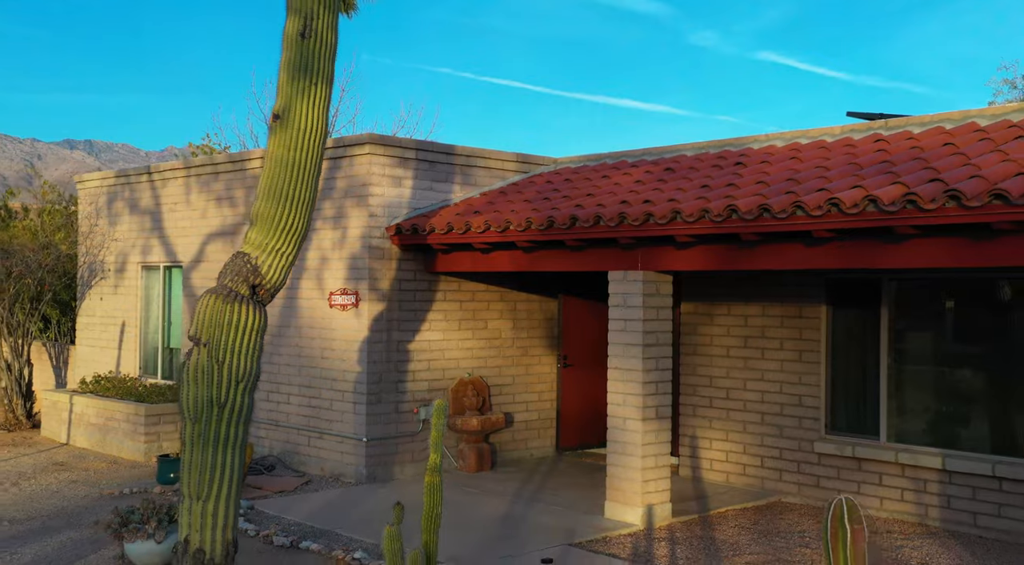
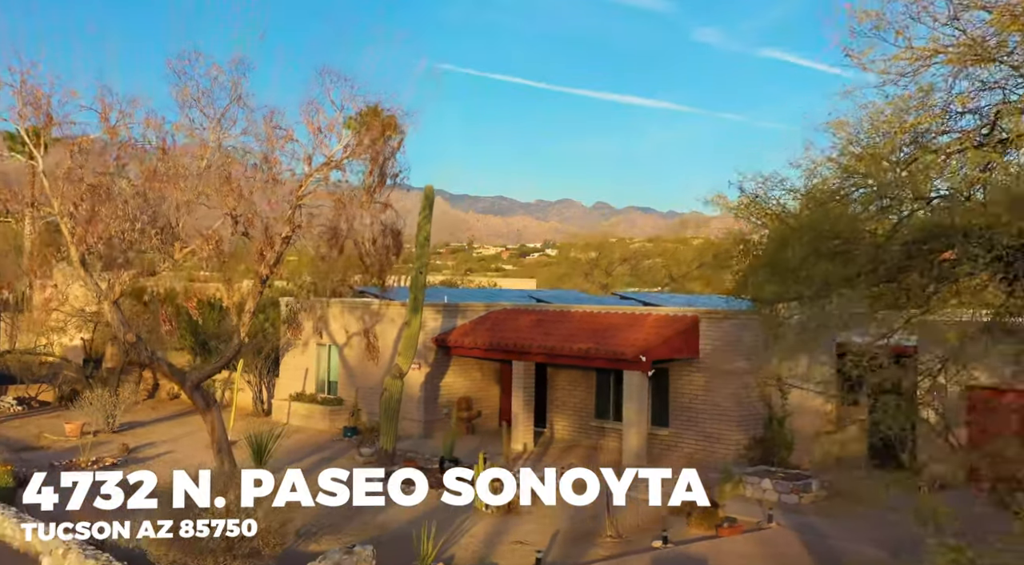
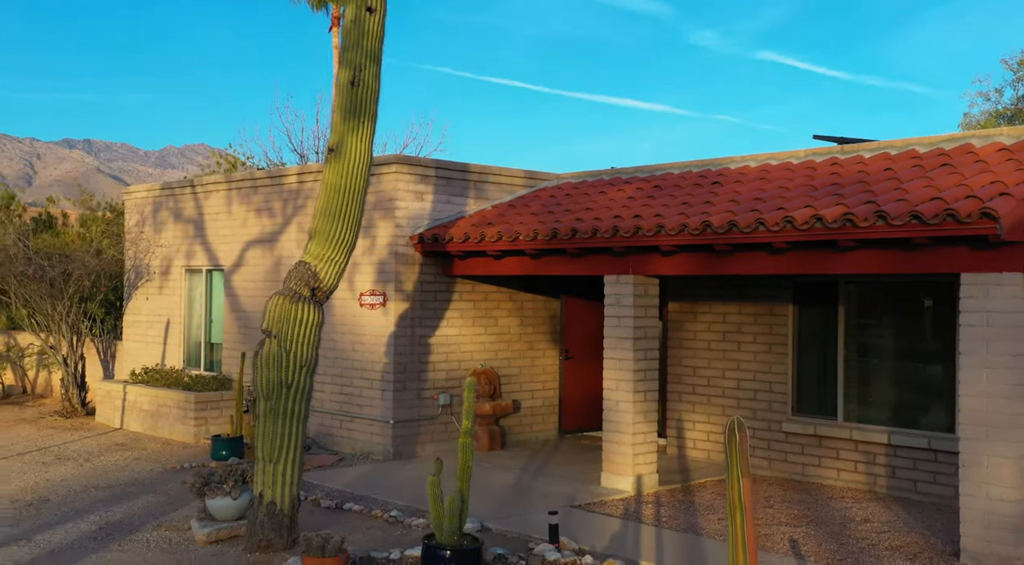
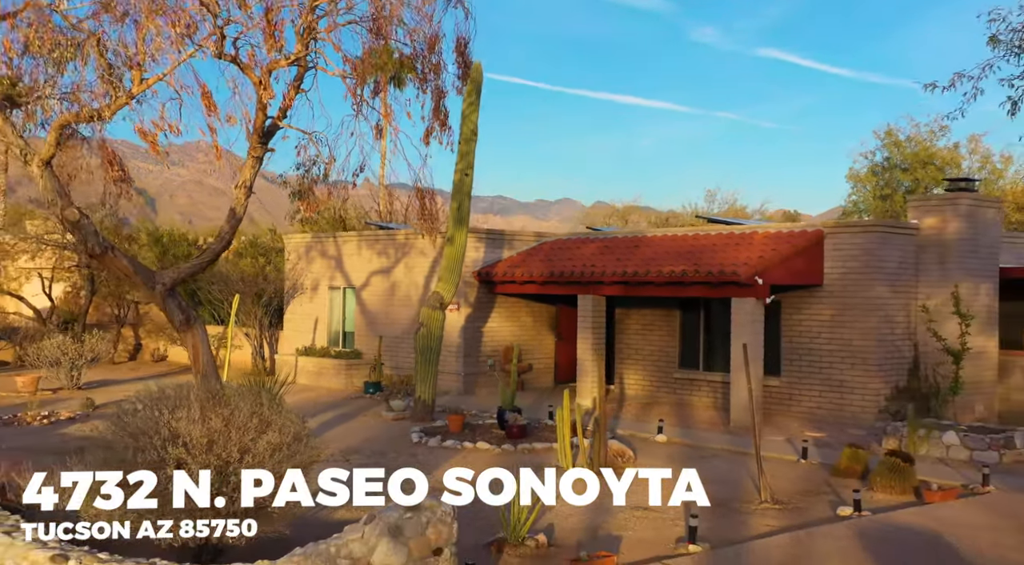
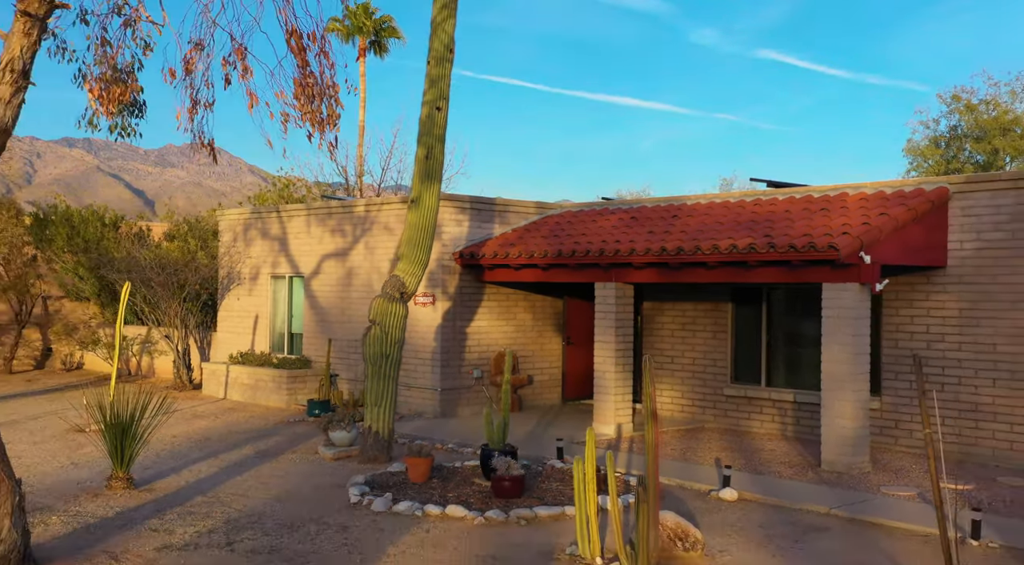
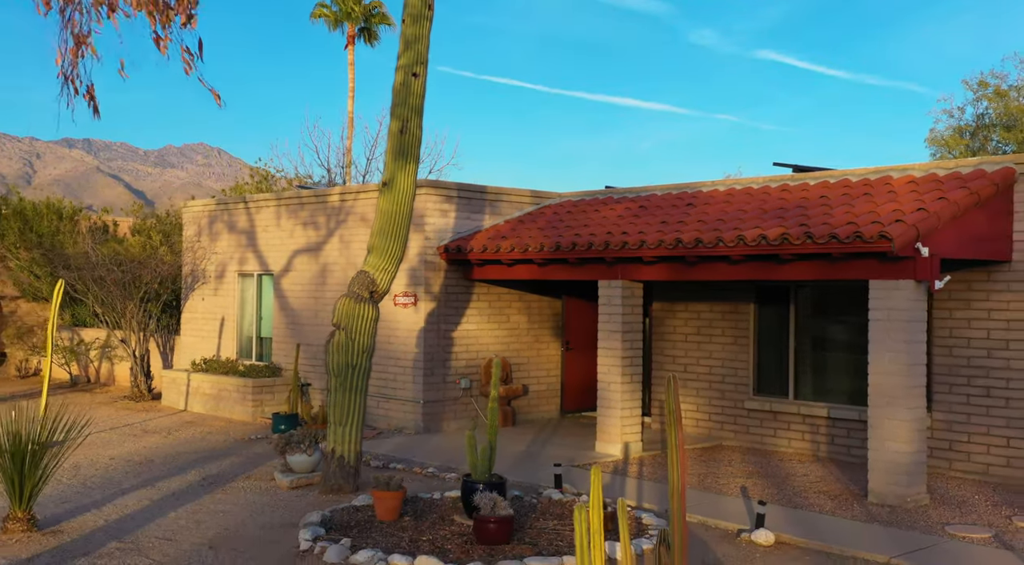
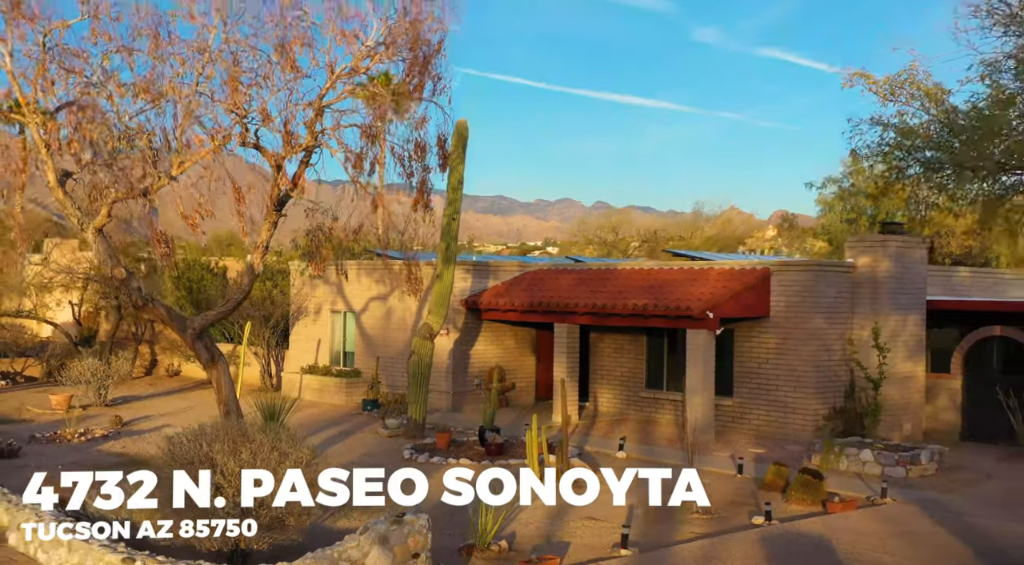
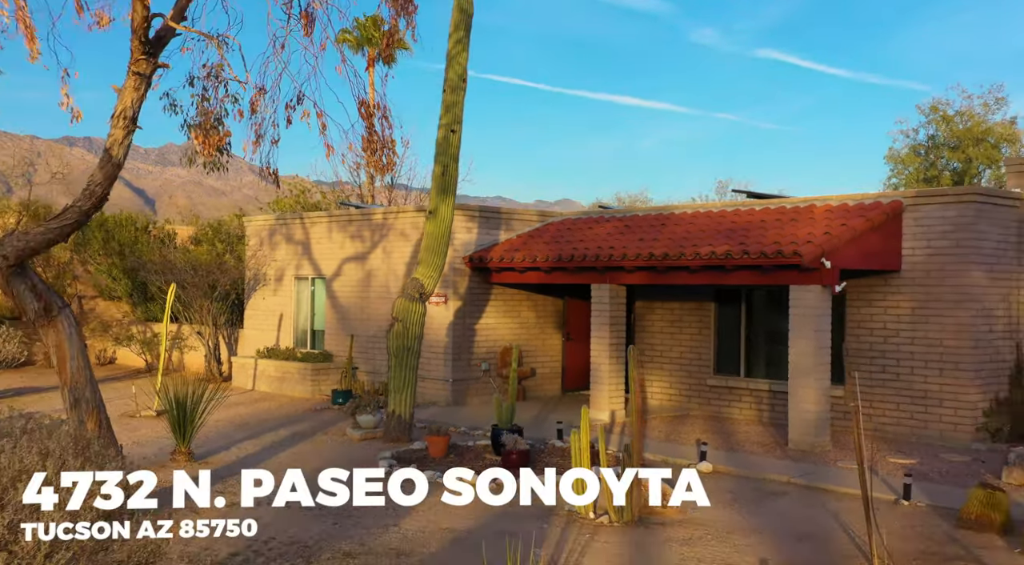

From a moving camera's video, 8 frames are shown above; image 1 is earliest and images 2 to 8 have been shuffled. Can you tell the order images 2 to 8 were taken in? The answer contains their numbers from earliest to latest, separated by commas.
3, 6, 5, 8, 4, 7, 2
